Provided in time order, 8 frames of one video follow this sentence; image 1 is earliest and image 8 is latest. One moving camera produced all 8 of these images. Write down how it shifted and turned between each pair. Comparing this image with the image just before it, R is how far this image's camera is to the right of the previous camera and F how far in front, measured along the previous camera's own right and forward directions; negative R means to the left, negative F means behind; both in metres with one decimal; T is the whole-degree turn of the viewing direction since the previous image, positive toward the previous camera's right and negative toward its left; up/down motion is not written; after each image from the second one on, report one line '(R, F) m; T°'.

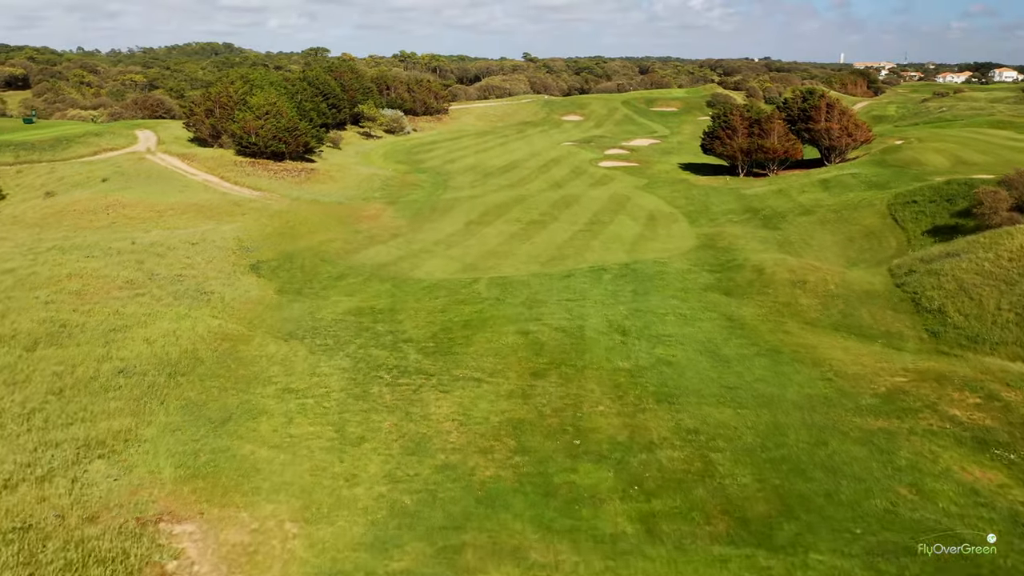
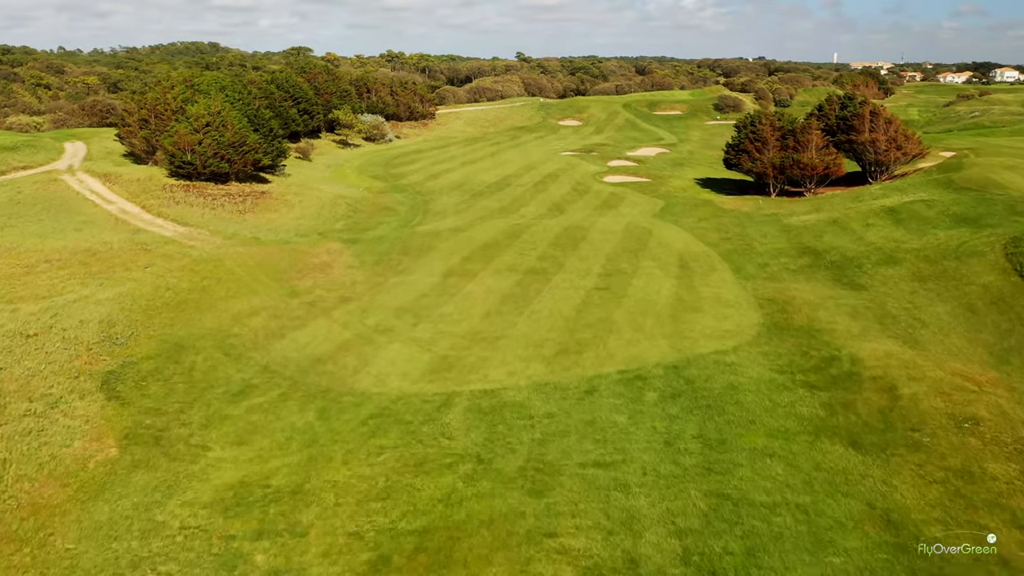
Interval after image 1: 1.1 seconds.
(0.0, +8.3) m; 0°
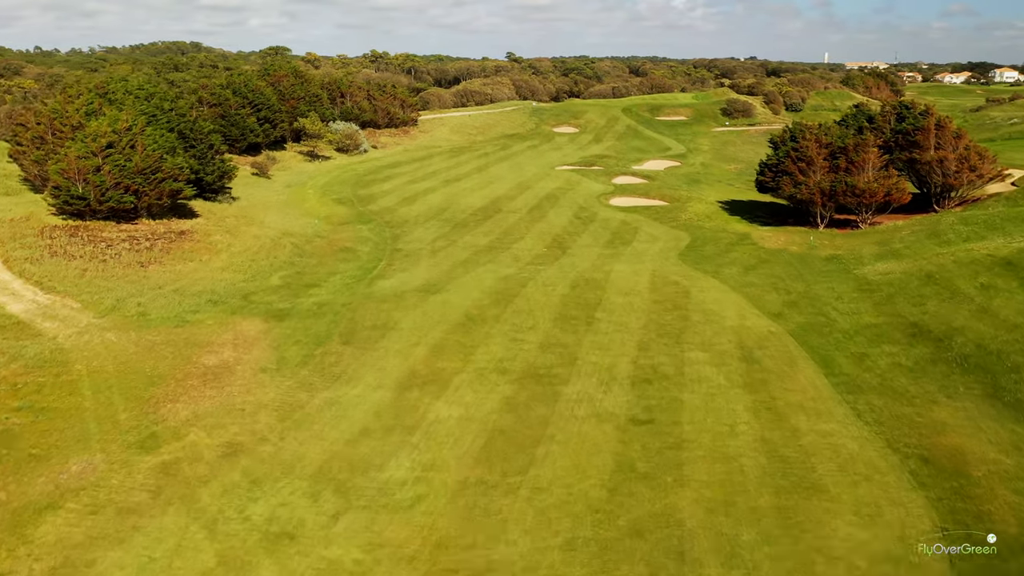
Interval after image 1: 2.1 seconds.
(0.0, +8.9) m; +1°
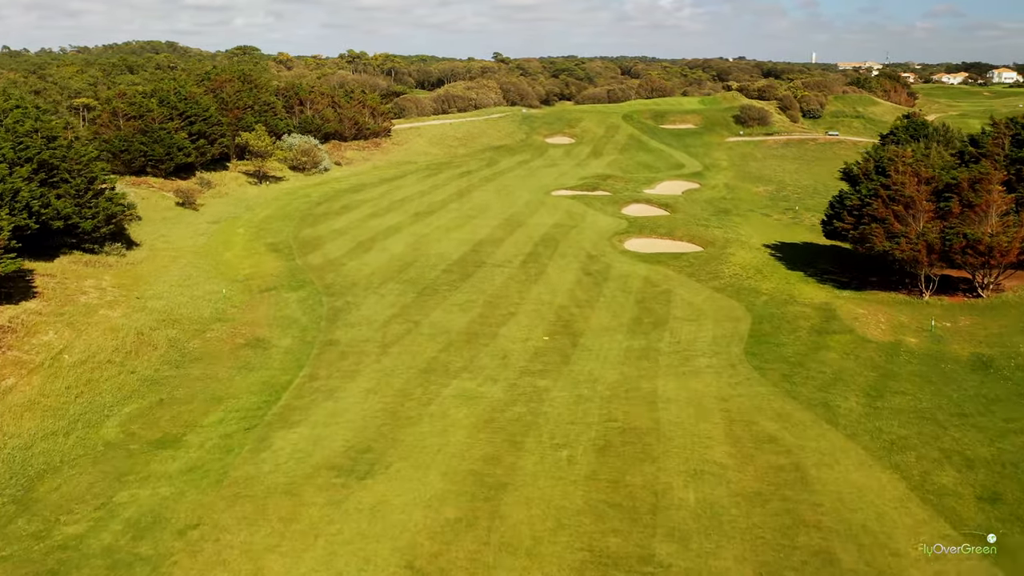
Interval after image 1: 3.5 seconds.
(0.0, +11.2) m; +1°
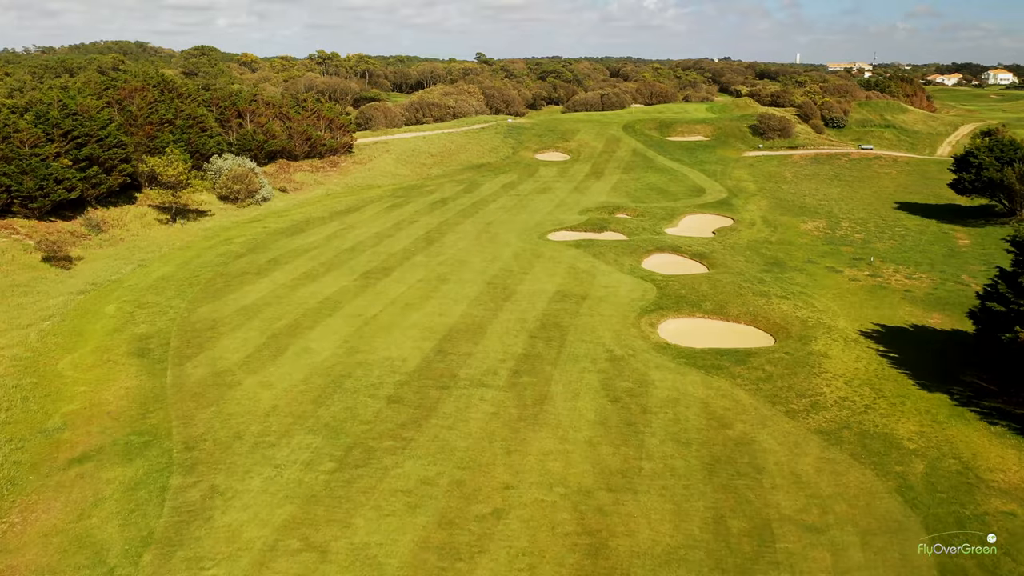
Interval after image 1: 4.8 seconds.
(0.0, +12.0) m; +1°
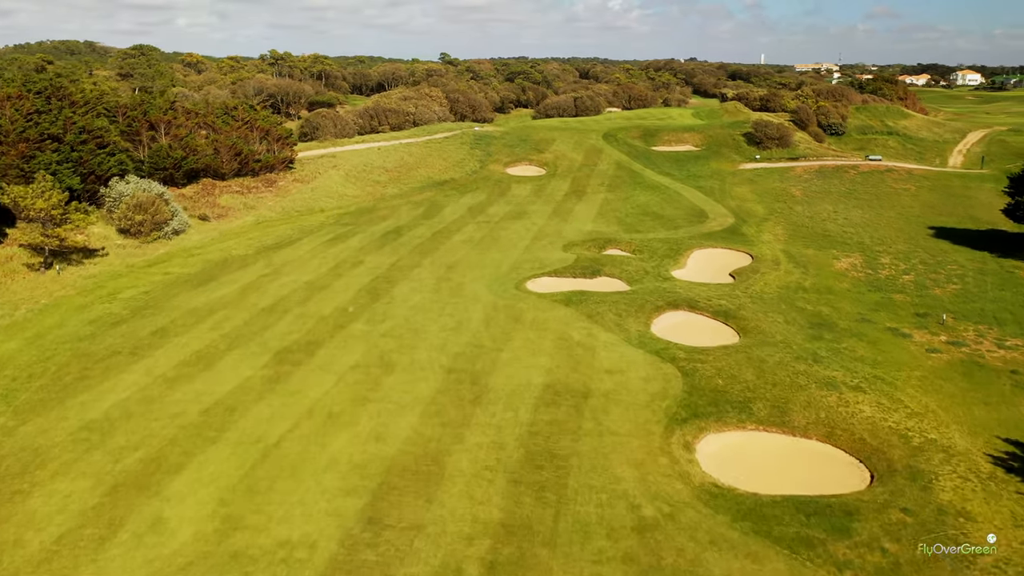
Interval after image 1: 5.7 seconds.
(0.0, +8.8) m; +2°
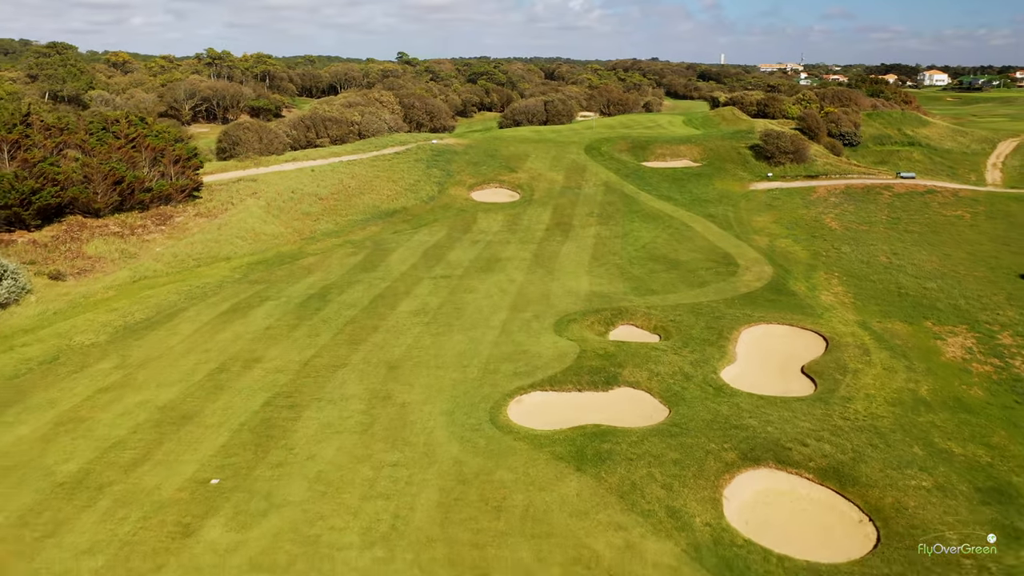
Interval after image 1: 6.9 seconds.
(-0.2, +11.7) m; +3°
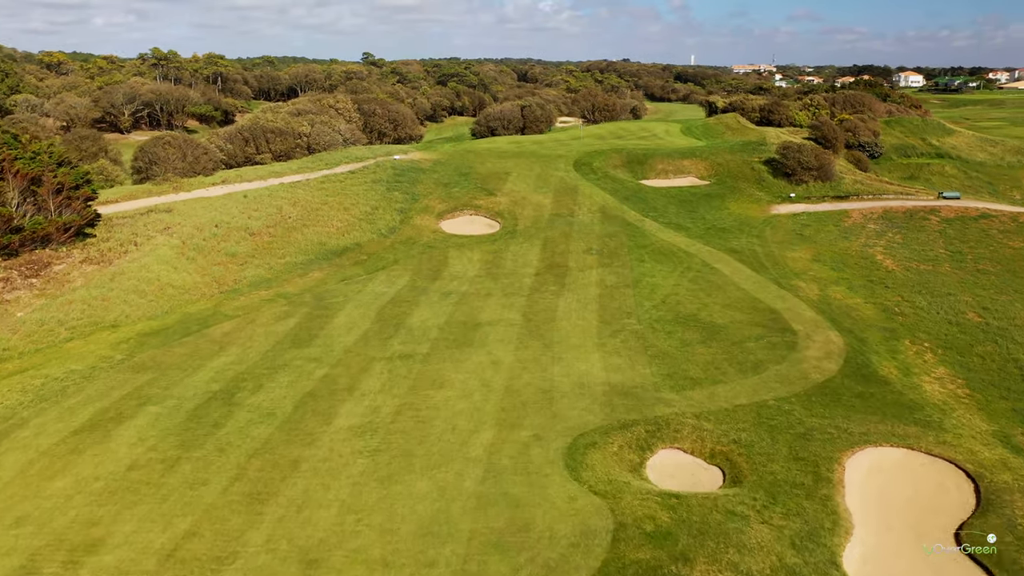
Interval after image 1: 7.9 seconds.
(-0.4, +9.1) m; +2°
